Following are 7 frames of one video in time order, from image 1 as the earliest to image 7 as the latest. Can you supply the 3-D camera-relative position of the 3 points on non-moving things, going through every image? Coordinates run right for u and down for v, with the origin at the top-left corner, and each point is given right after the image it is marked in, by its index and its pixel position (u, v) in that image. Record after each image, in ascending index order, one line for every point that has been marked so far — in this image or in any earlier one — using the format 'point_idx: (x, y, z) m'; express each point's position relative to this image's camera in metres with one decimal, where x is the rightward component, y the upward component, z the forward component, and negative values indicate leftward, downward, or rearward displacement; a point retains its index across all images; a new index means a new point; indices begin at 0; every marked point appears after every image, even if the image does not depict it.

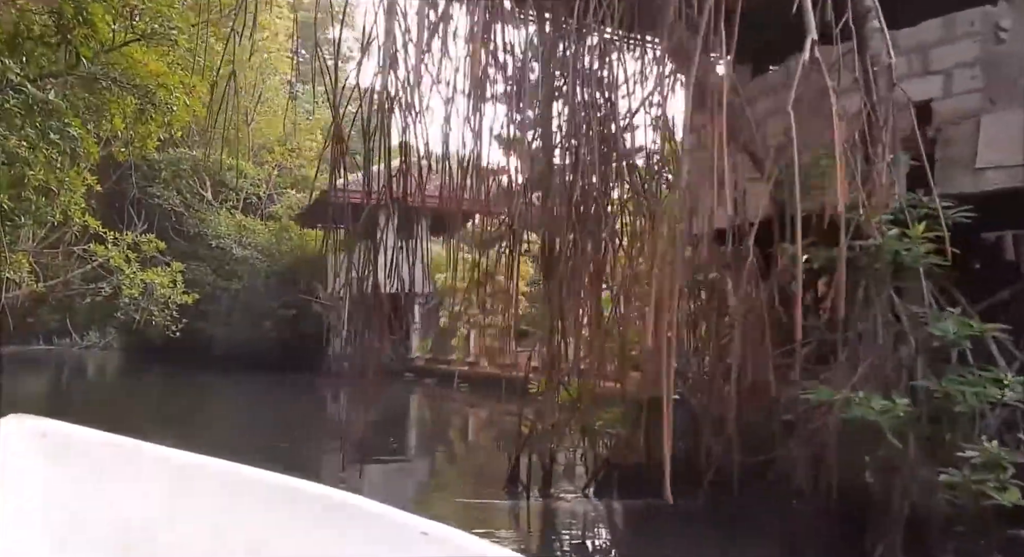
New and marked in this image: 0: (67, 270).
0: (-3.4, +0.1, +6.2) m
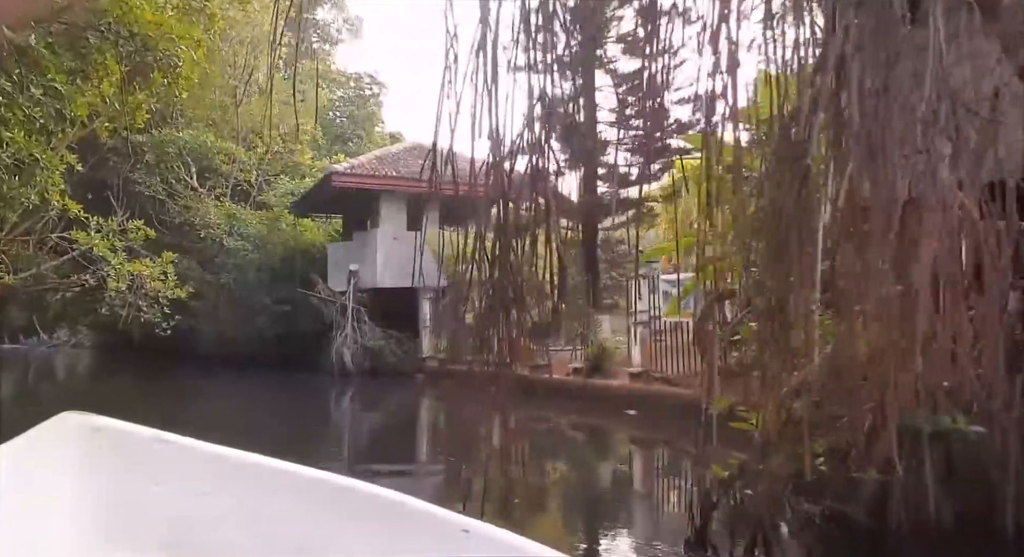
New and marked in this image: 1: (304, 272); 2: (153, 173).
0: (-3.2, +0.1, +5.6) m
1: (-1.8, 0.0, +7.1) m
2: (-2.8, +0.8, +6.2) m
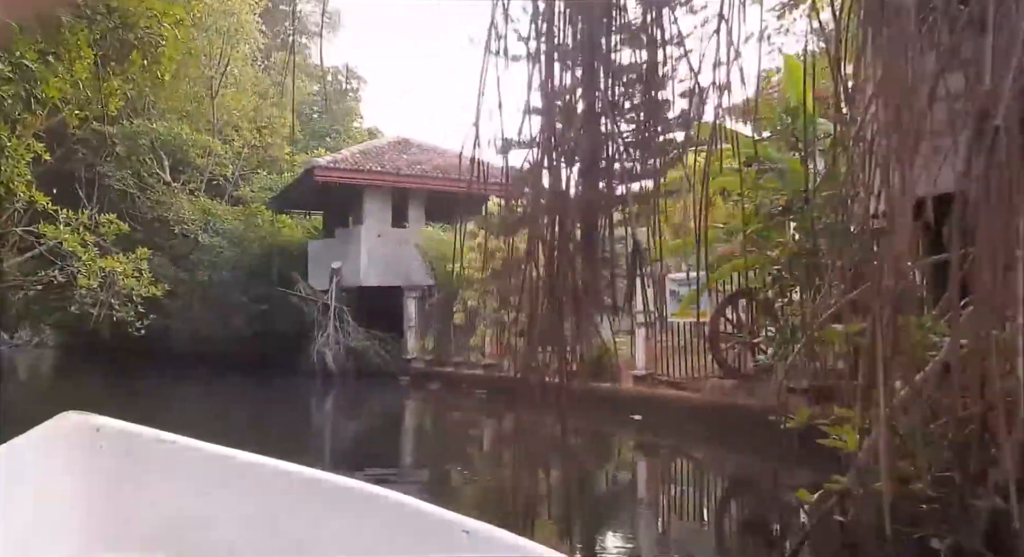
0: (-3.3, +0.1, +5.3) m
1: (-1.9, +0.1, +6.8) m
2: (-2.8, +0.8, +5.9) m
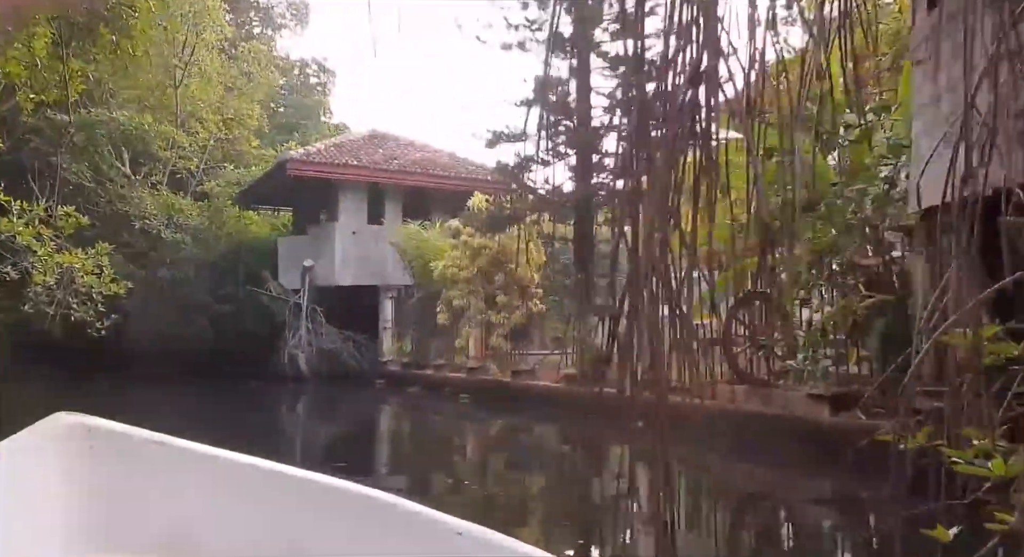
0: (-3.4, +0.2, +4.9) m
1: (-2.1, +0.1, +6.5) m
2: (-3.0, +0.8, +5.6) m
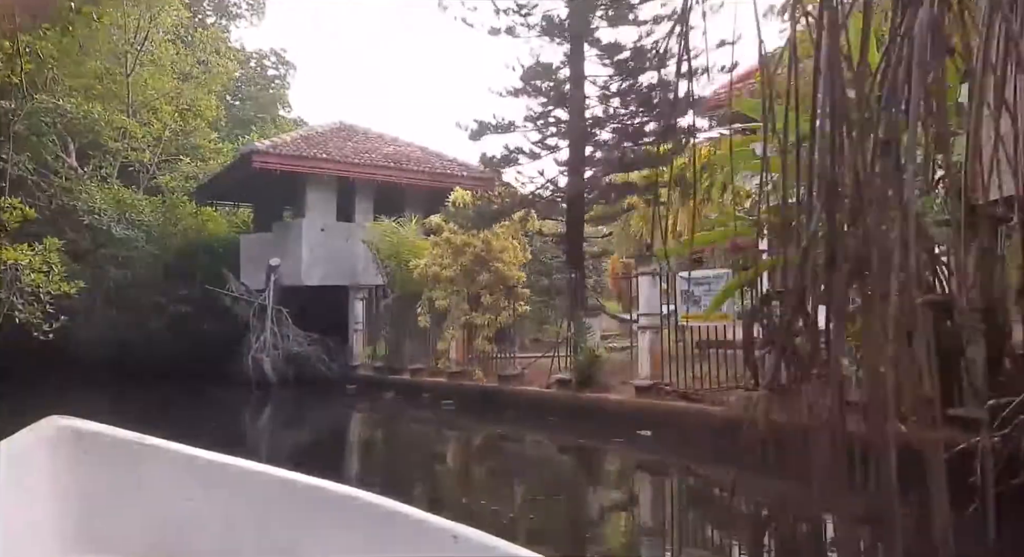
0: (-3.5, +0.2, +4.5) m
1: (-2.3, +0.1, +6.1) m
2: (-3.1, +0.8, +5.2) m
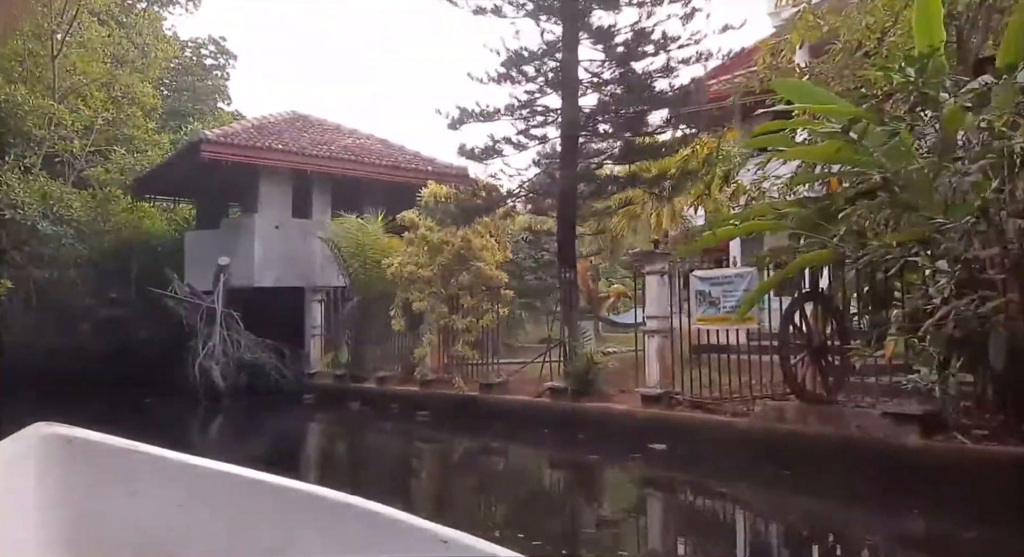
0: (-3.6, +0.2, +3.9) m
1: (-2.5, +0.1, +5.6) m
2: (-3.3, +0.8, +4.6) m
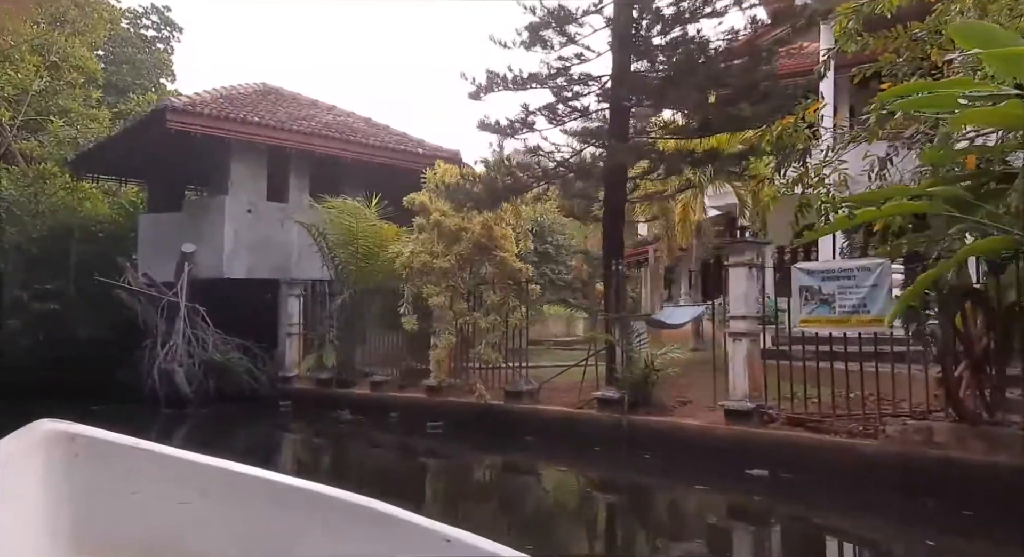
0: (-3.4, +0.2, +3.1) m
1: (-2.5, +0.1, +4.9) m
2: (-3.2, +0.9, +3.9) m
